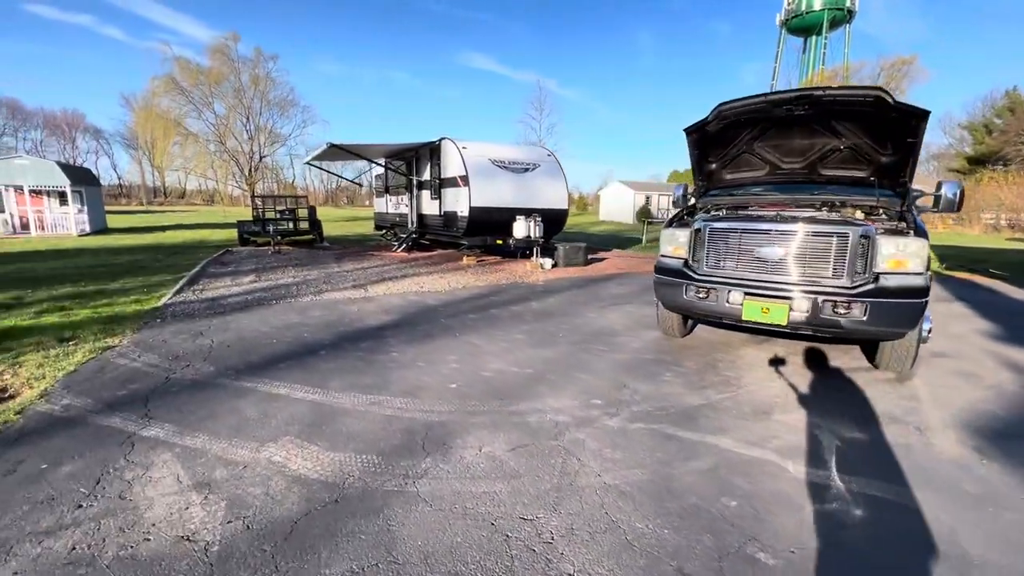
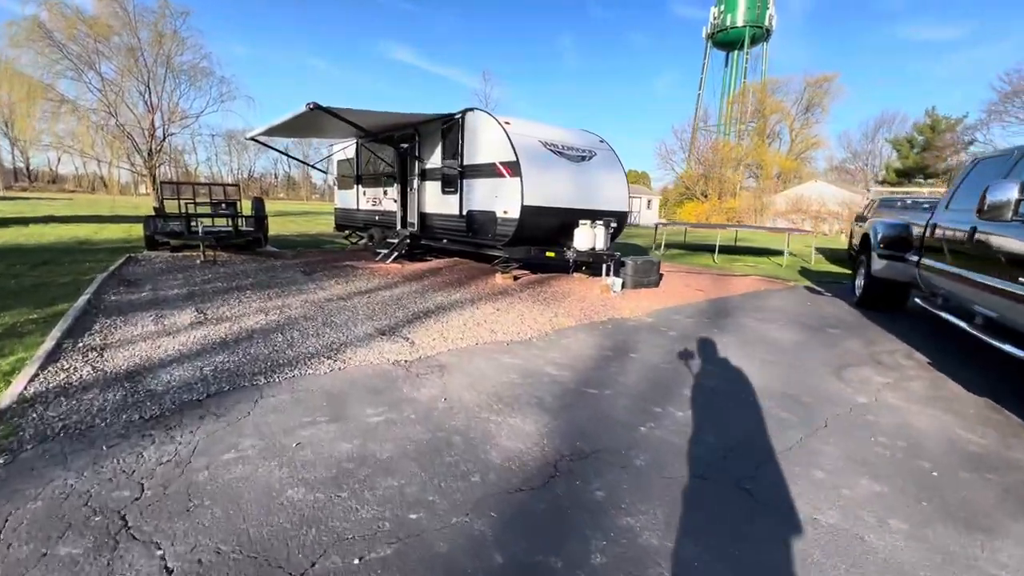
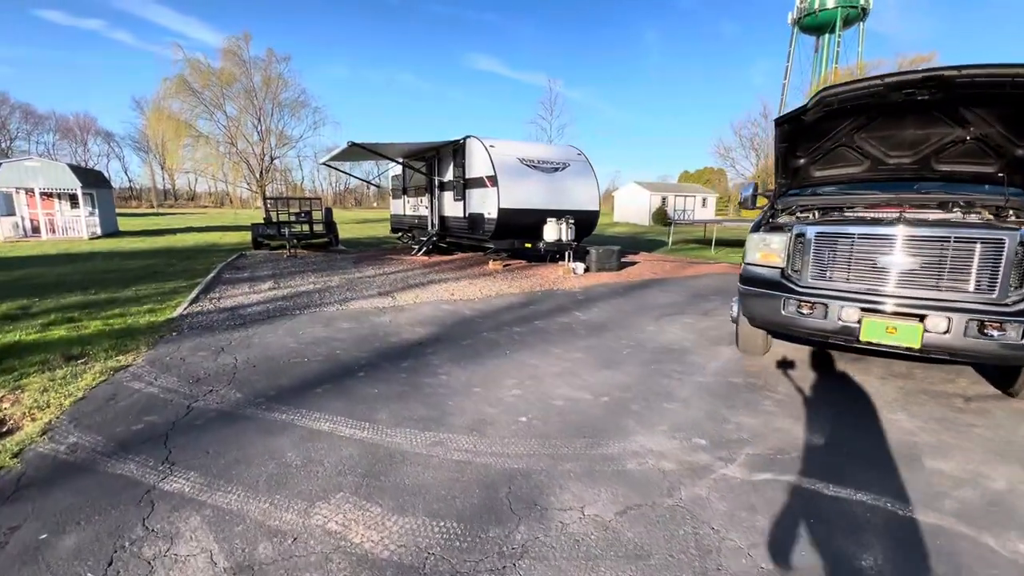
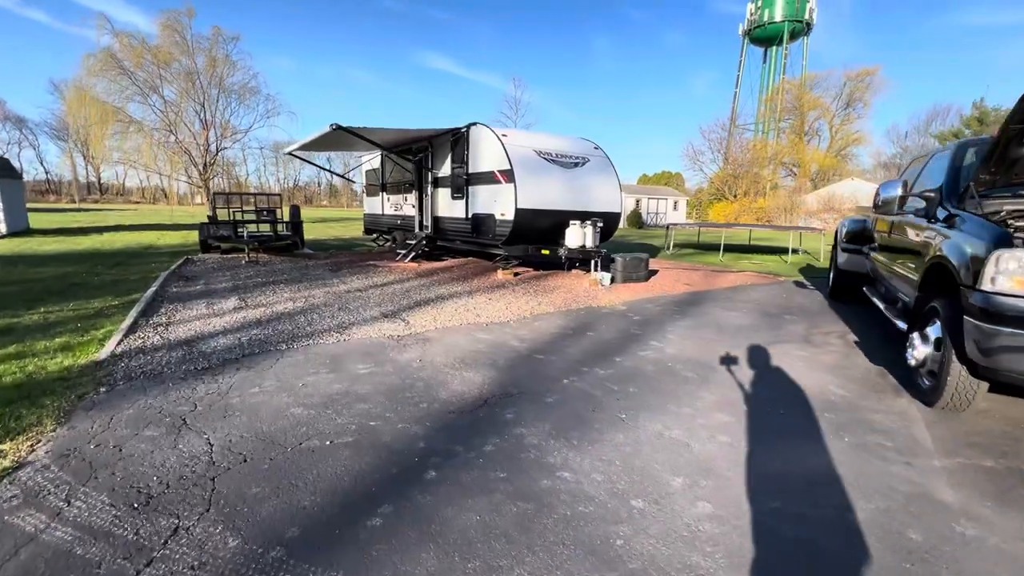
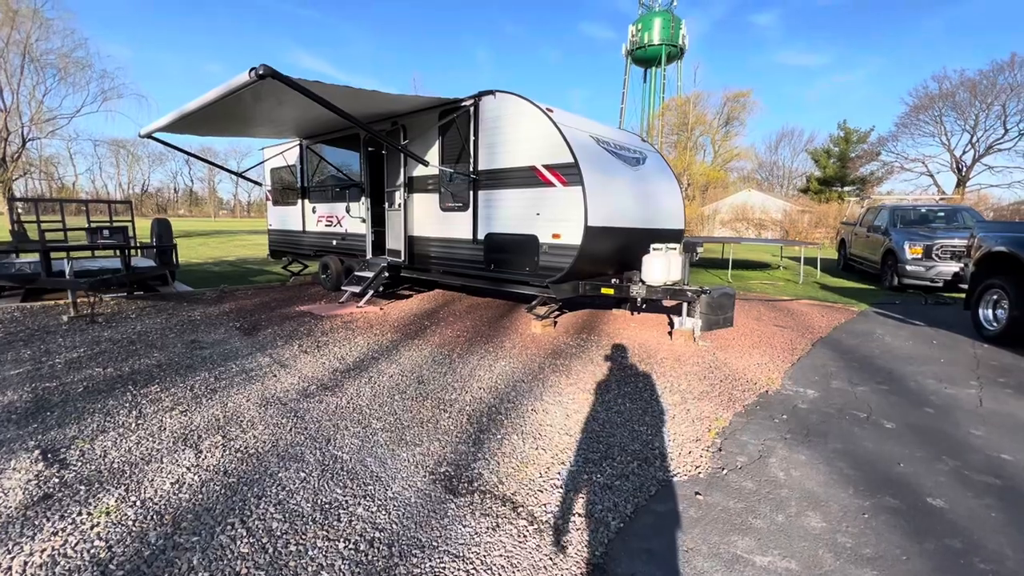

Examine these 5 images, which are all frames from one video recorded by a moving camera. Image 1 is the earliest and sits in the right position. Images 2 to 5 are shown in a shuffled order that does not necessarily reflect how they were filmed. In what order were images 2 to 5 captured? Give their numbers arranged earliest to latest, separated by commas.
3, 4, 2, 5
